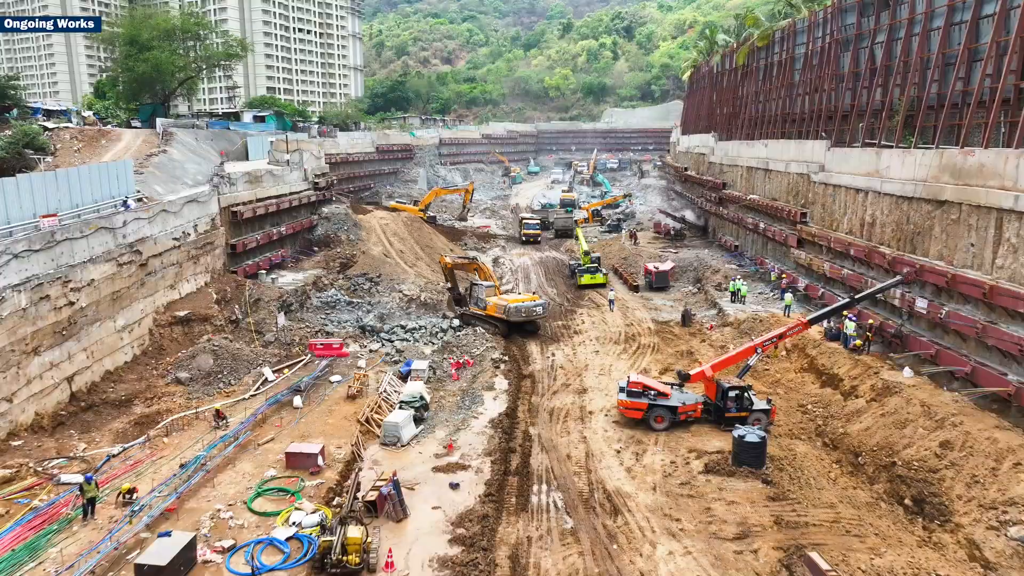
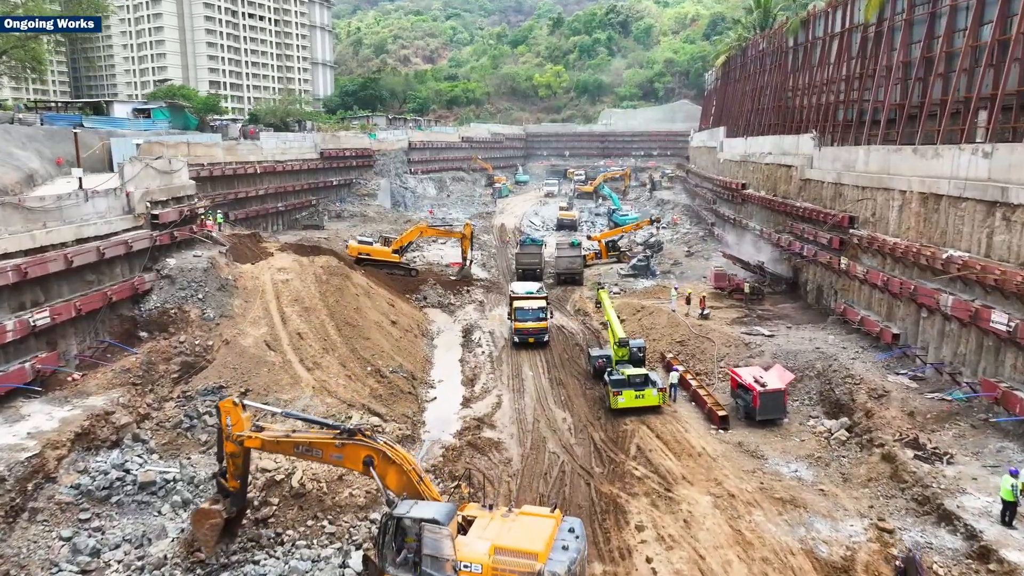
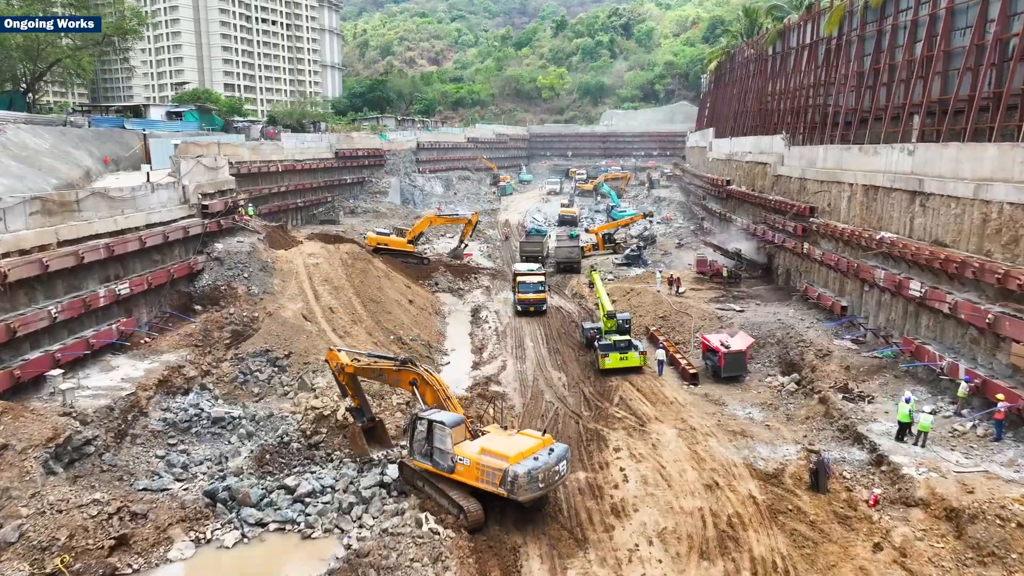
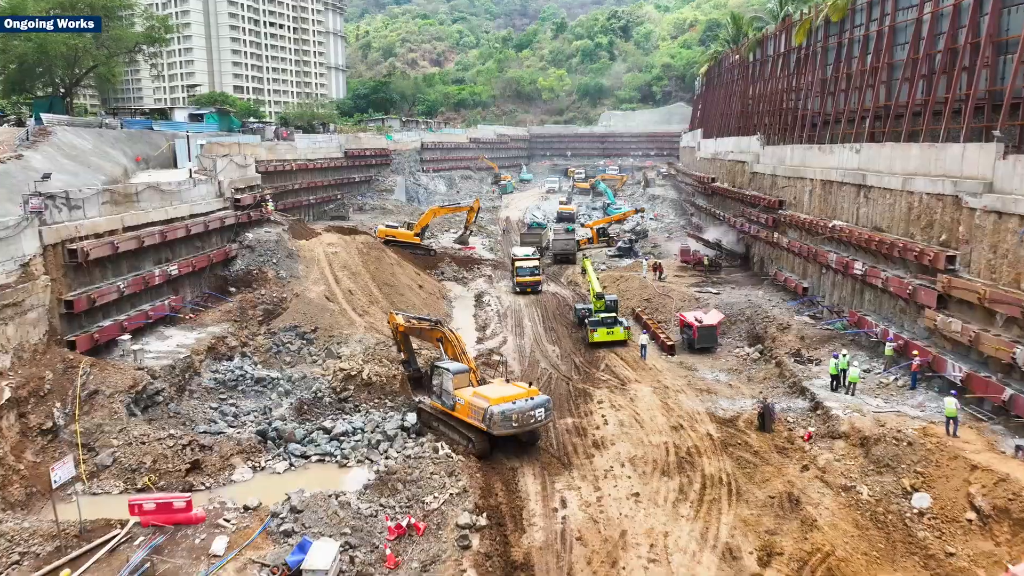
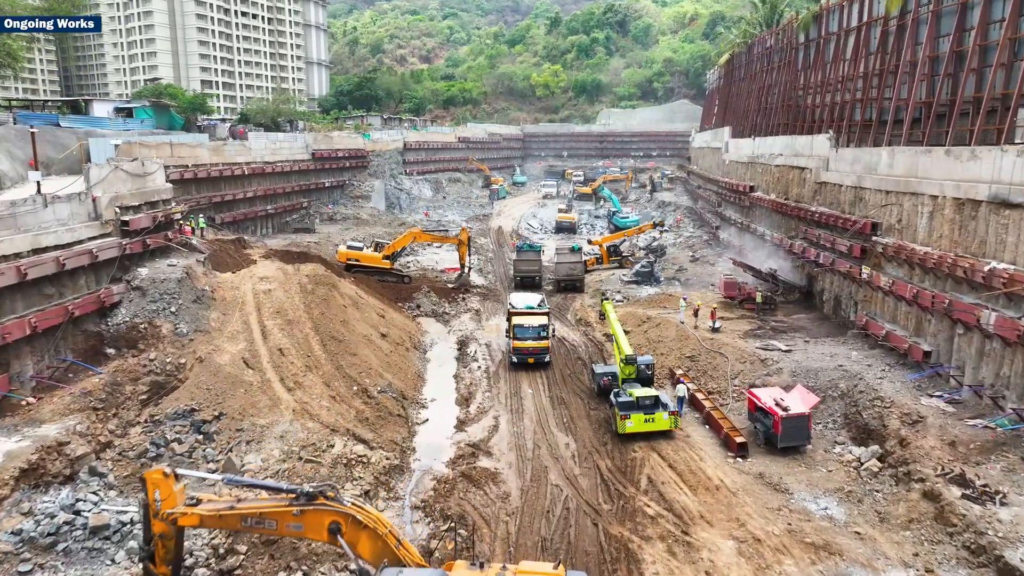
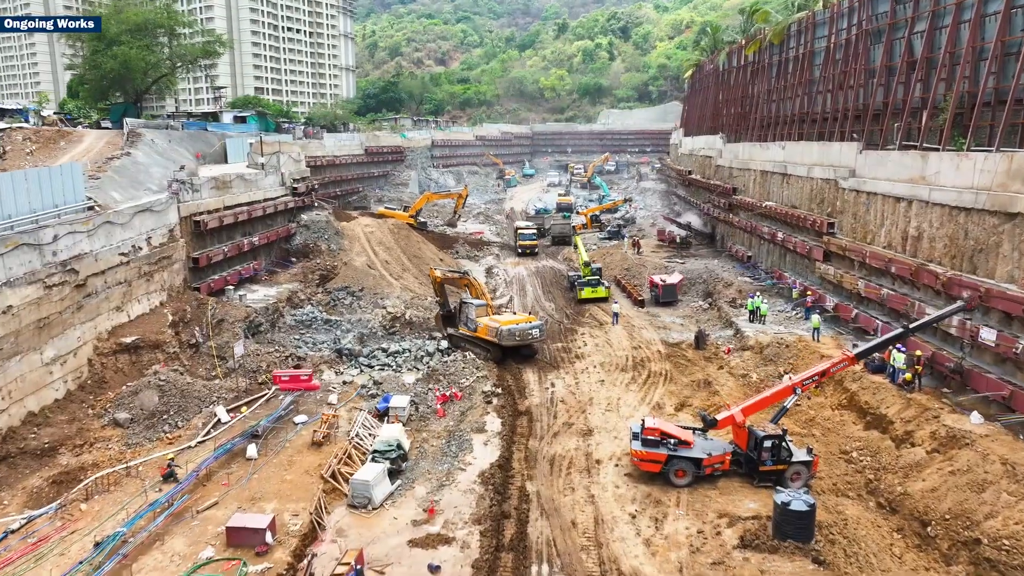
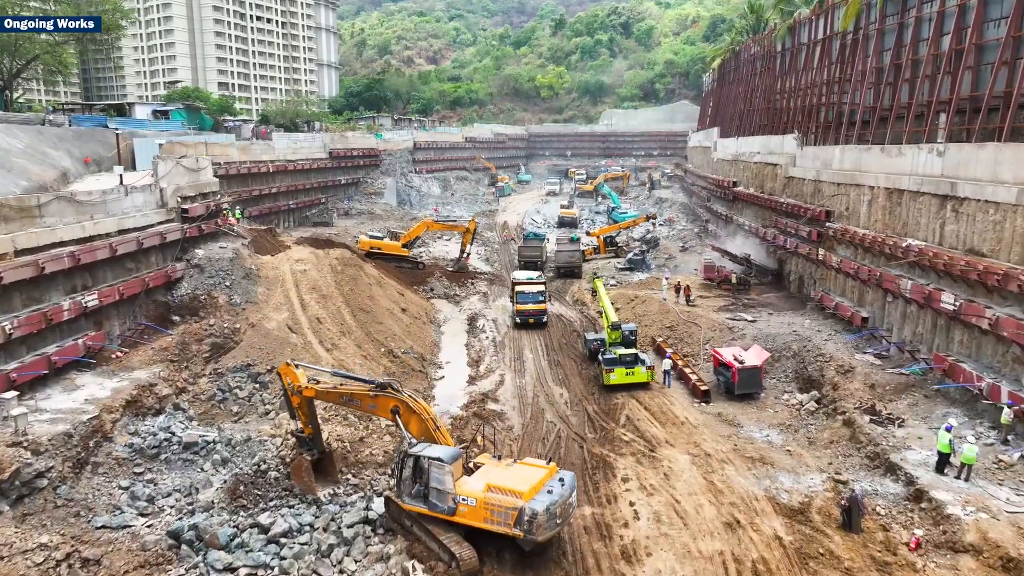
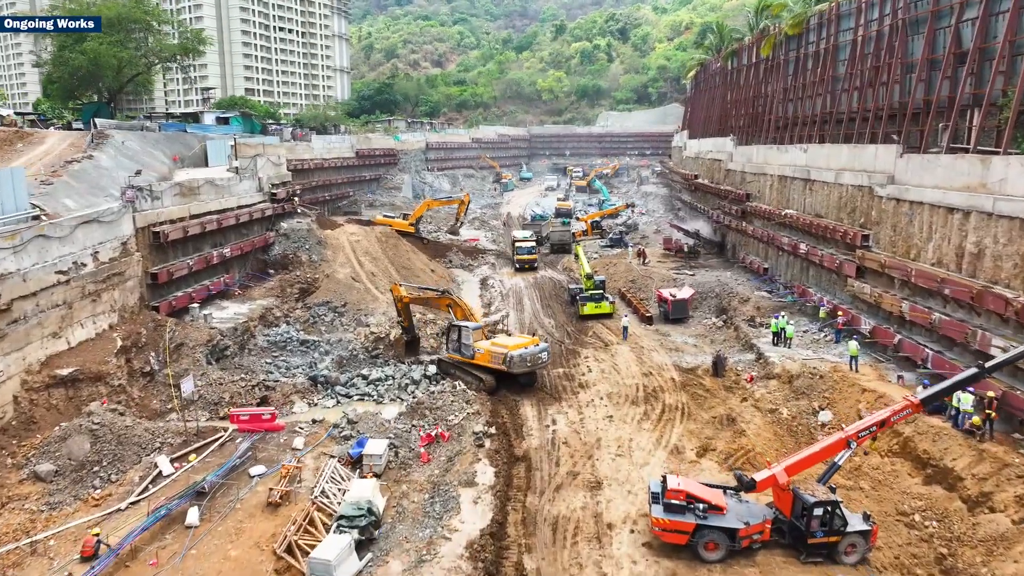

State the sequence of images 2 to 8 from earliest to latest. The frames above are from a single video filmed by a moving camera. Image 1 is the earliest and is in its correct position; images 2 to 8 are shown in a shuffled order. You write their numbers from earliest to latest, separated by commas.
6, 8, 4, 3, 7, 2, 5
